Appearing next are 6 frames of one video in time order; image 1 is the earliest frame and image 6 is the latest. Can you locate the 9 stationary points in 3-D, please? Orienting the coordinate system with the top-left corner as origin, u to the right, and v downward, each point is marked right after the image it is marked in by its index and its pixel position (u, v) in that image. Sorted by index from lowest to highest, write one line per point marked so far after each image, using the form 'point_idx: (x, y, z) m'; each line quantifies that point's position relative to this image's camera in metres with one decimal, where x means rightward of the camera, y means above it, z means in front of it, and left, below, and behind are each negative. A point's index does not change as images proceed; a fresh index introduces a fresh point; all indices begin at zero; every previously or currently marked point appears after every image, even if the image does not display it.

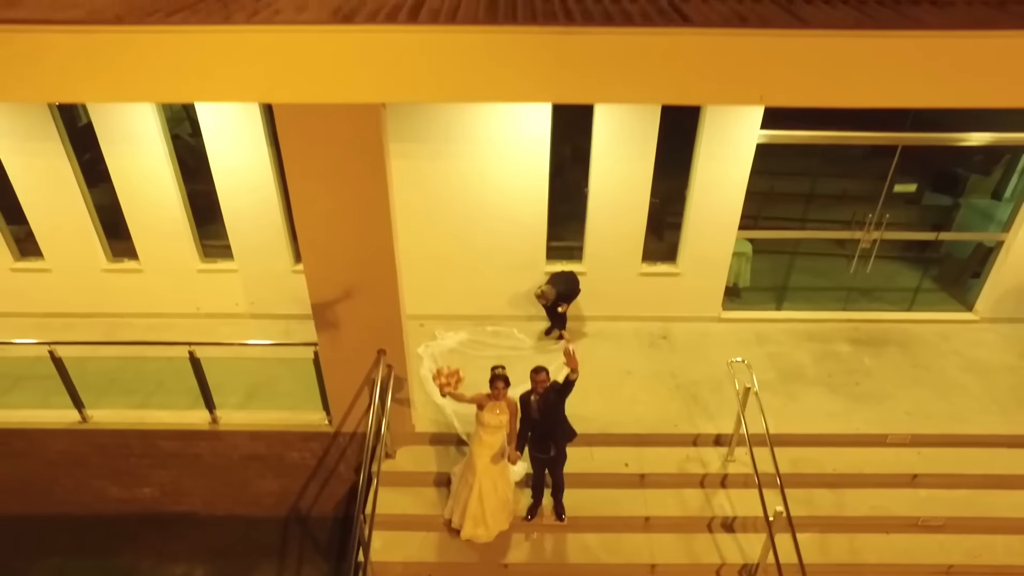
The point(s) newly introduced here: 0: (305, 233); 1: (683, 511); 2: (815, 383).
0: (-1.4, +0.4, +4.7) m
1: (+1.3, -1.6, +4.8) m
2: (+2.7, -0.8, +5.7) m
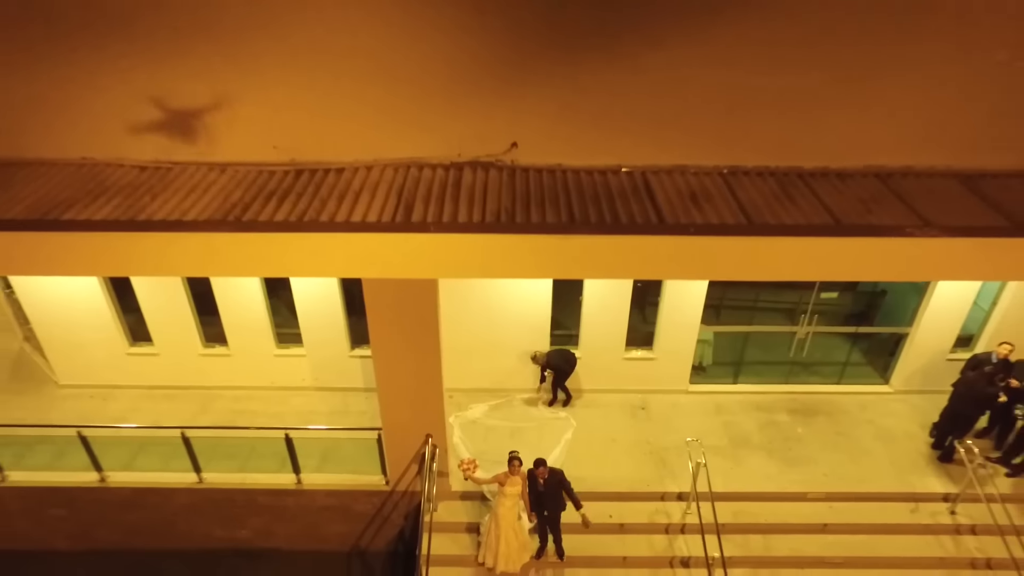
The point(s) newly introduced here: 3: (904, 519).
0: (-1.3, -0.6, +6.4) m
1: (+1.4, -2.6, +6.5) m
2: (+2.8, -1.8, +7.4) m
3: (+4.0, -2.4, +6.7) m
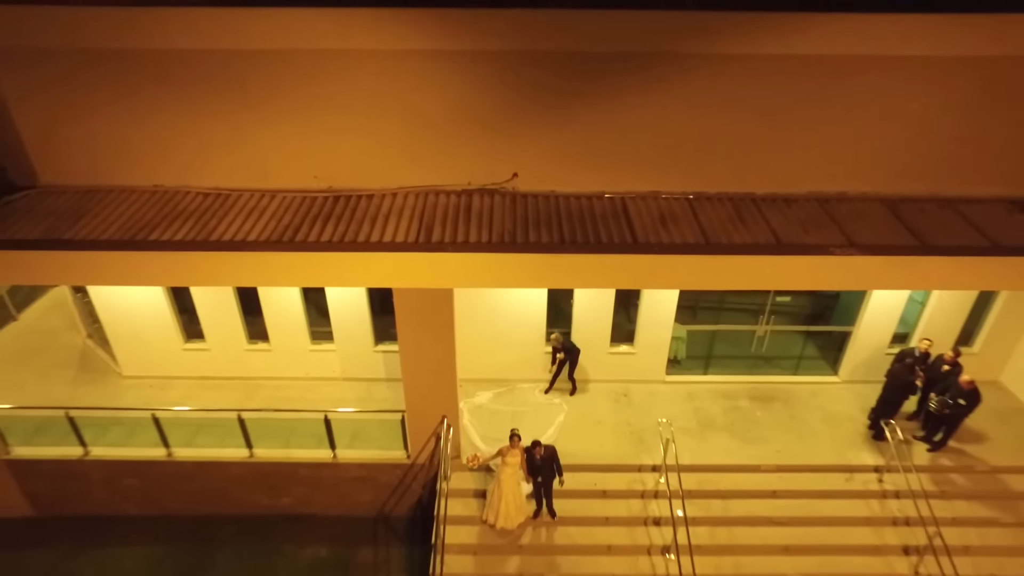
0: (-1.3, -0.7, +7.7) m
1: (+1.4, -2.7, +7.8) m
2: (+2.8, -1.9, +8.7) m
3: (+4.0, -2.4, +8.0) m
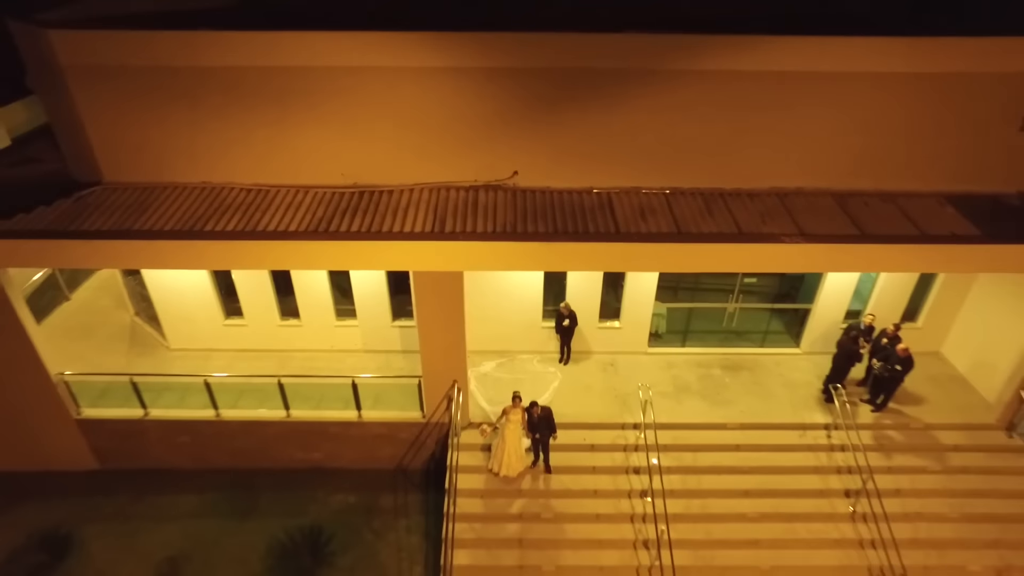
0: (-1.2, -0.5, +9.0) m
1: (+1.4, -2.5, +9.2) m
2: (+2.8, -1.6, +10.1) m
3: (+4.0, -2.2, +9.3) m
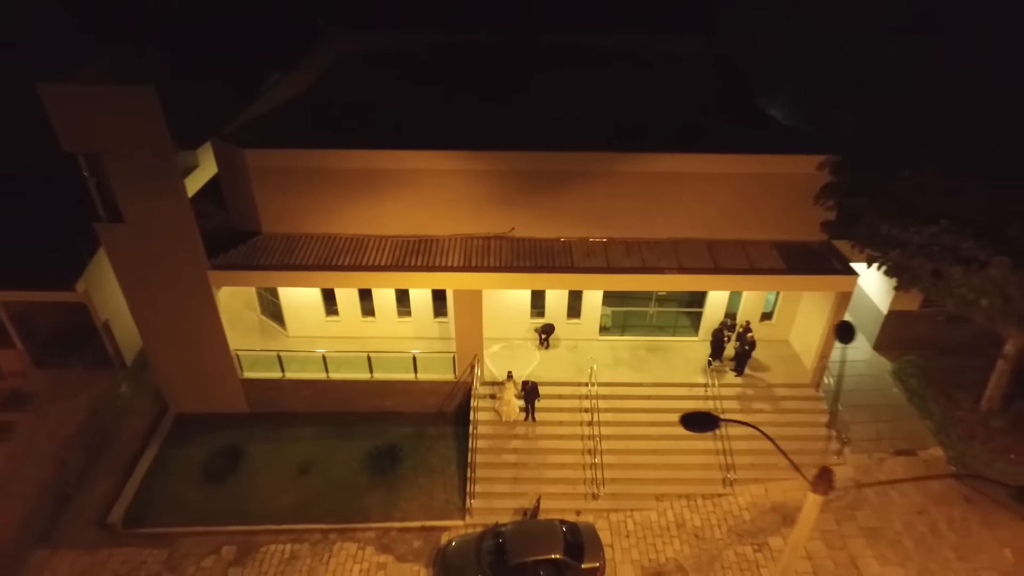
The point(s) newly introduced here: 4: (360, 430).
0: (-1.3, -0.7, +14.9) m
1: (+1.4, -2.7, +15.0) m
2: (+2.8, -1.9, +15.9) m
3: (+4.0, -2.4, +15.2) m
4: (-3.7, -3.4, +15.7) m
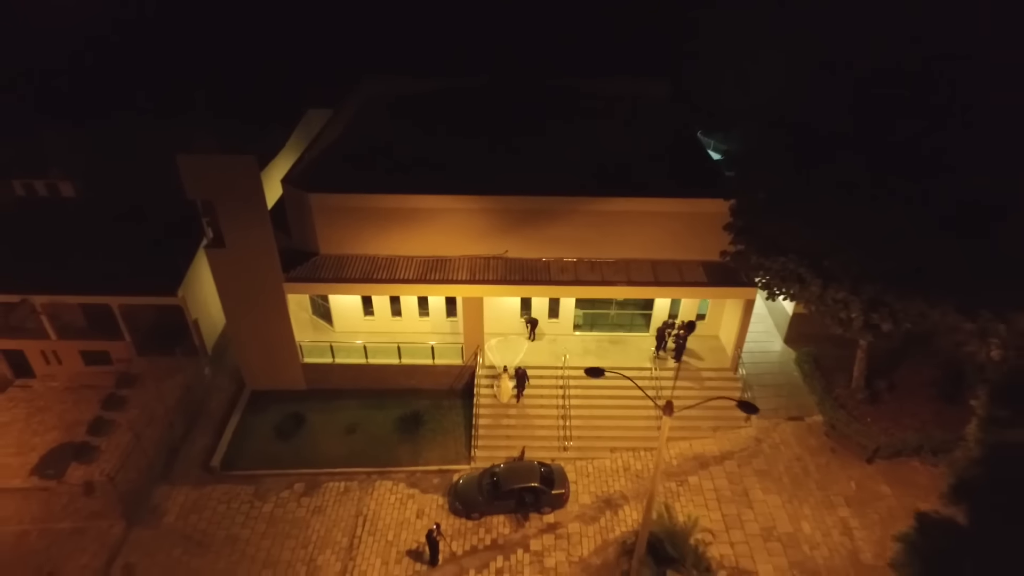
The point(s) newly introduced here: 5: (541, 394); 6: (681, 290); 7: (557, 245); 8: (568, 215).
0: (-1.5, -0.9, +19.9) m
1: (+1.2, -2.9, +20.0) m
2: (+2.6, -2.1, +20.9) m
3: (+3.8, -2.7, +20.2) m
4: (-3.9, -3.6, +20.8) m
5: (+0.8, -3.3, +19.8) m
6: (+5.0, -0.1, +19.0) m
7: (+1.4, +1.3, +19.9) m
8: (+1.7, +2.2, +19.3) m
